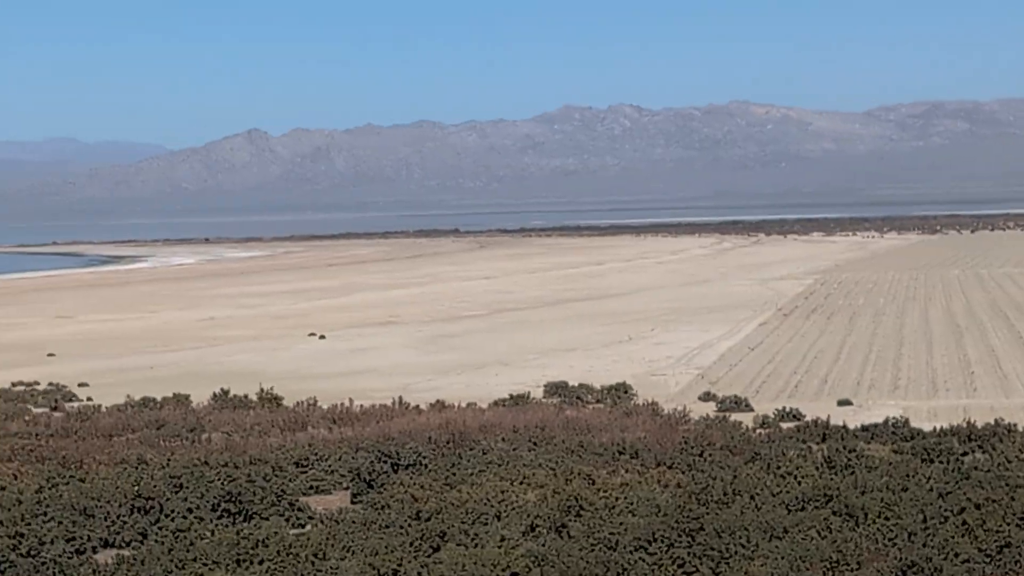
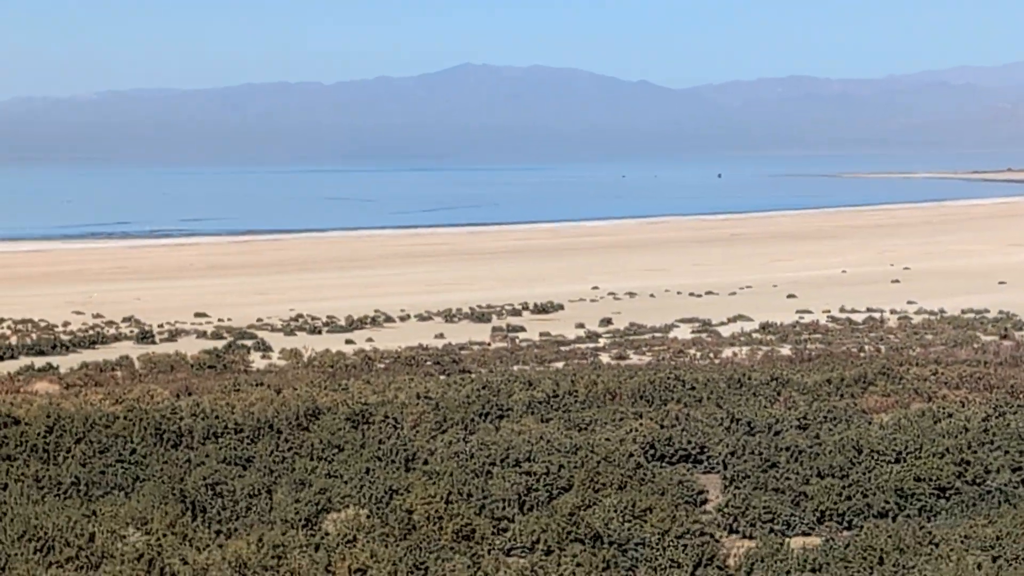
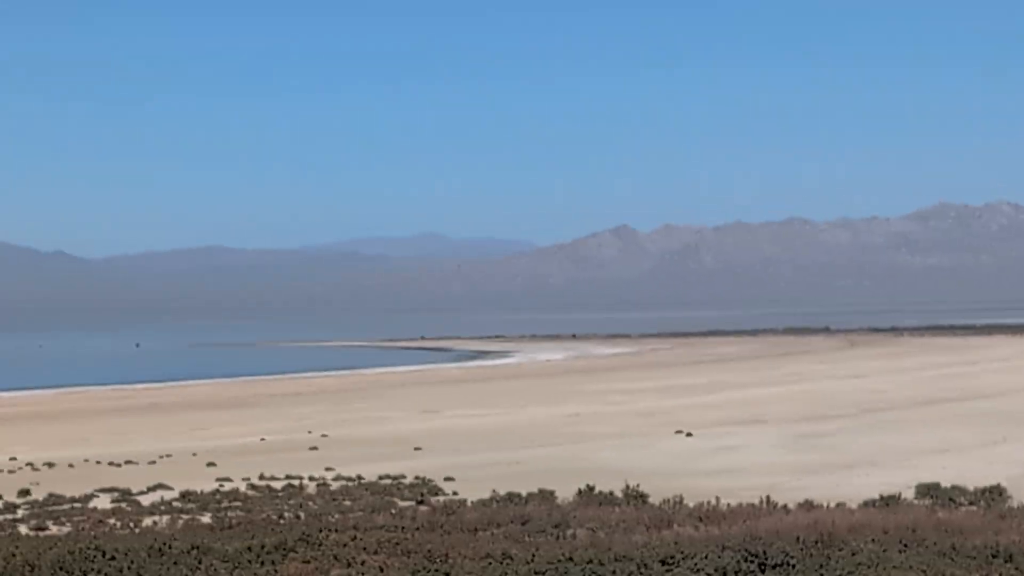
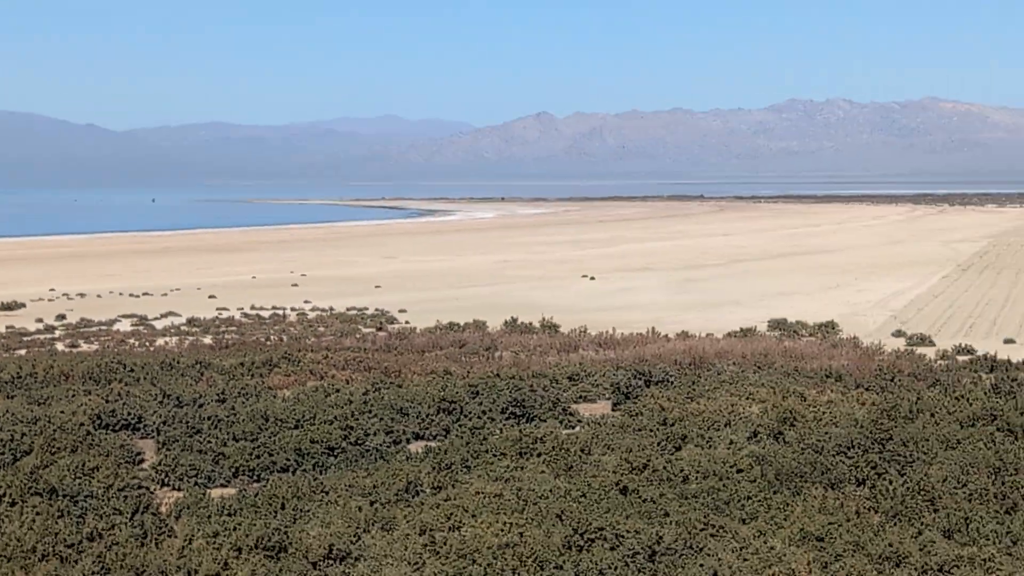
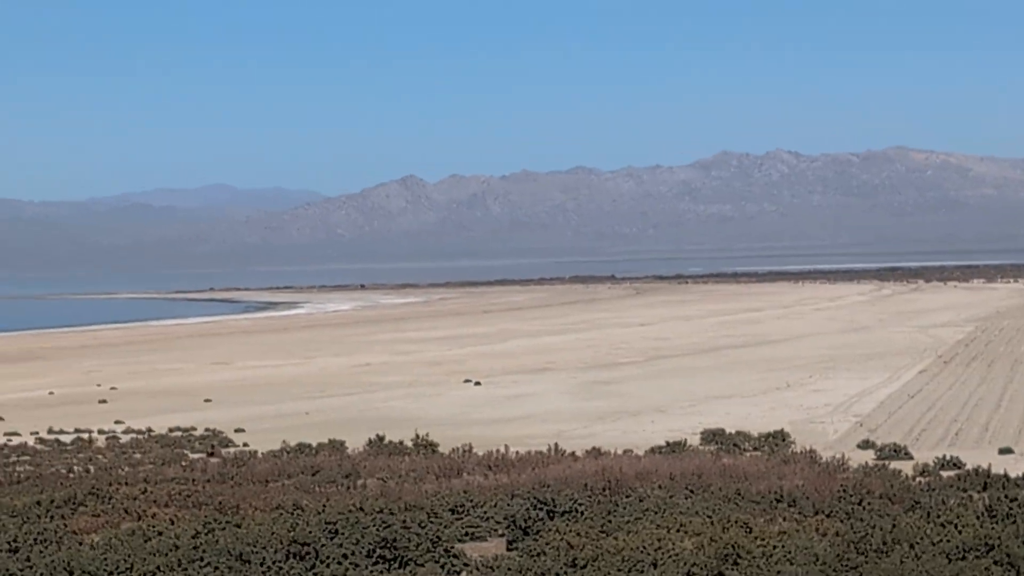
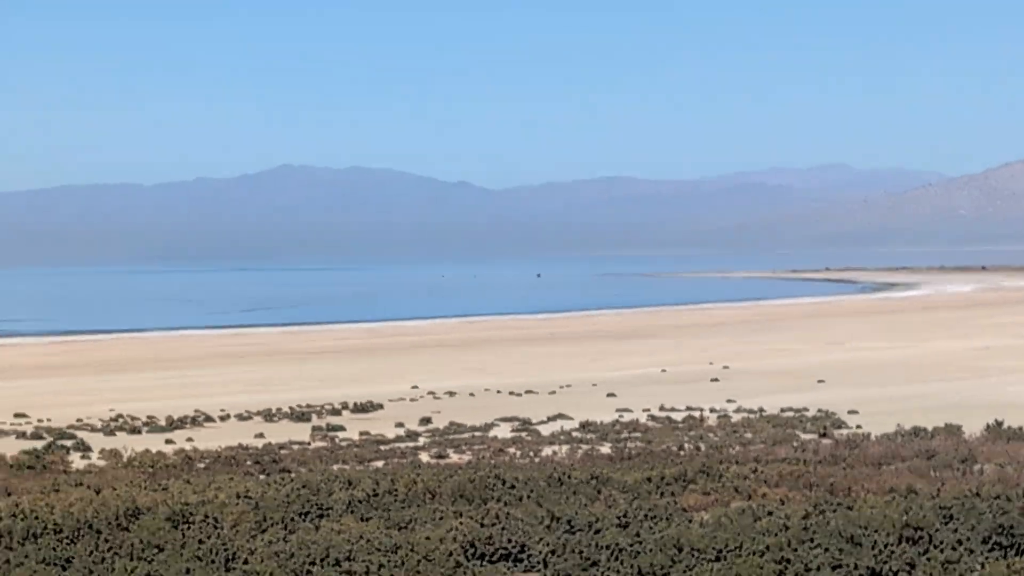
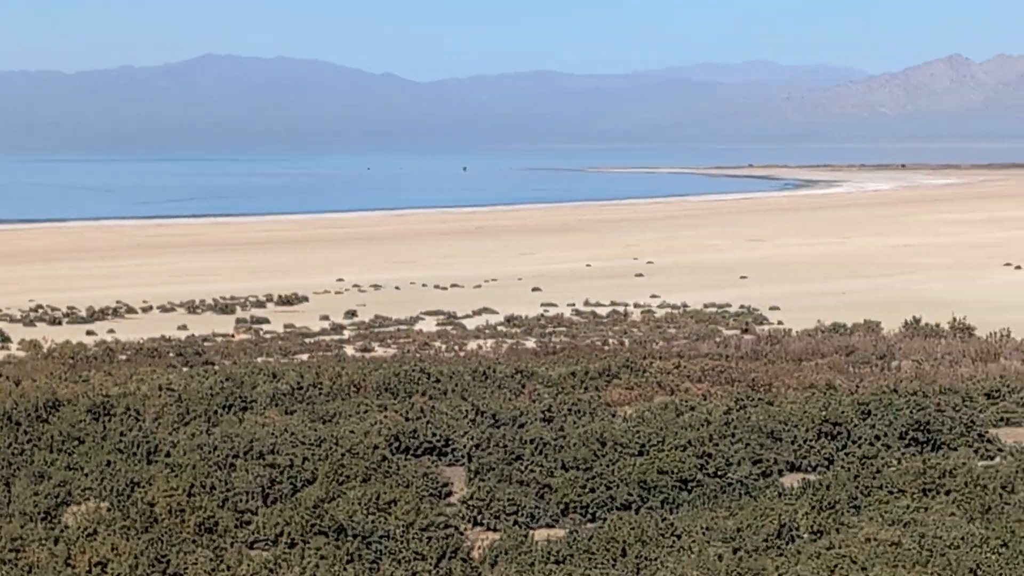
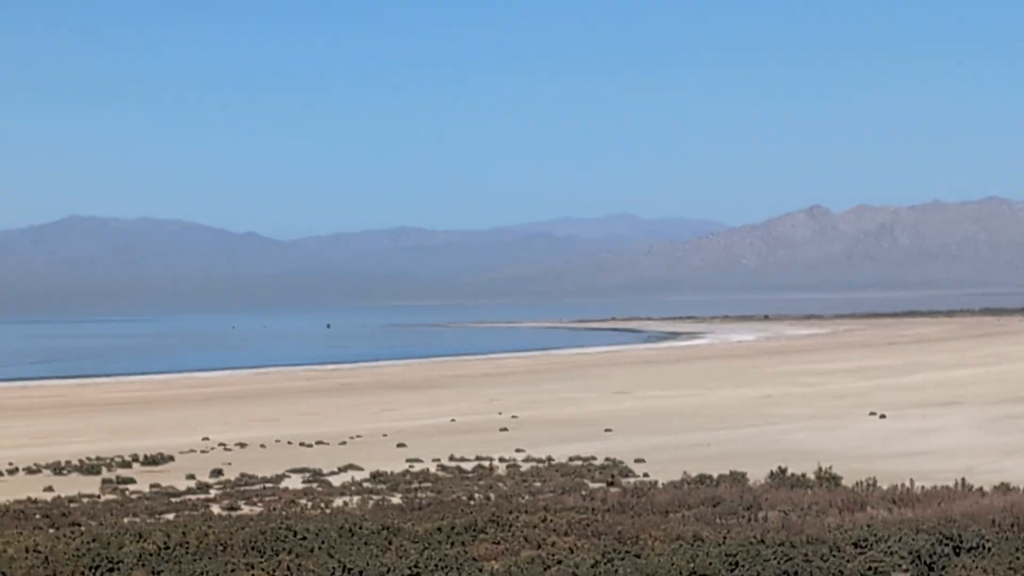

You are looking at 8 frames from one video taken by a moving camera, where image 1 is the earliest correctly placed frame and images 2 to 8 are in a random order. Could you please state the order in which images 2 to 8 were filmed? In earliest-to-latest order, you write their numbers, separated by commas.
5, 3, 8, 6, 2, 7, 4
